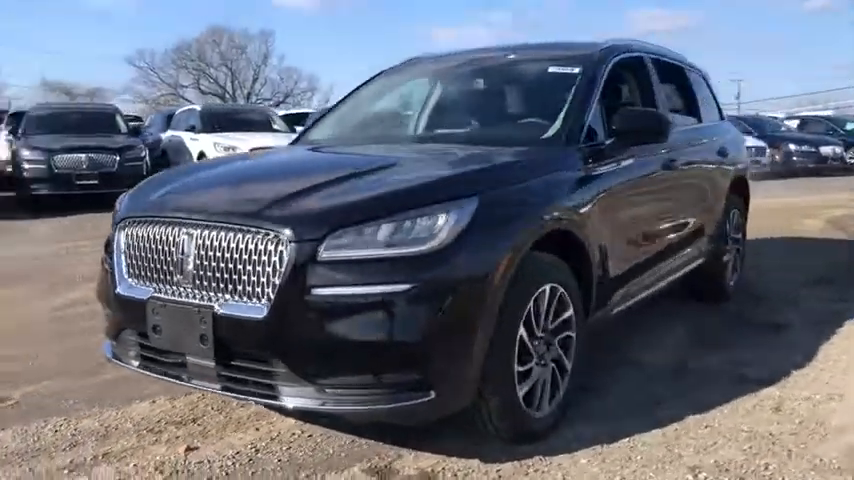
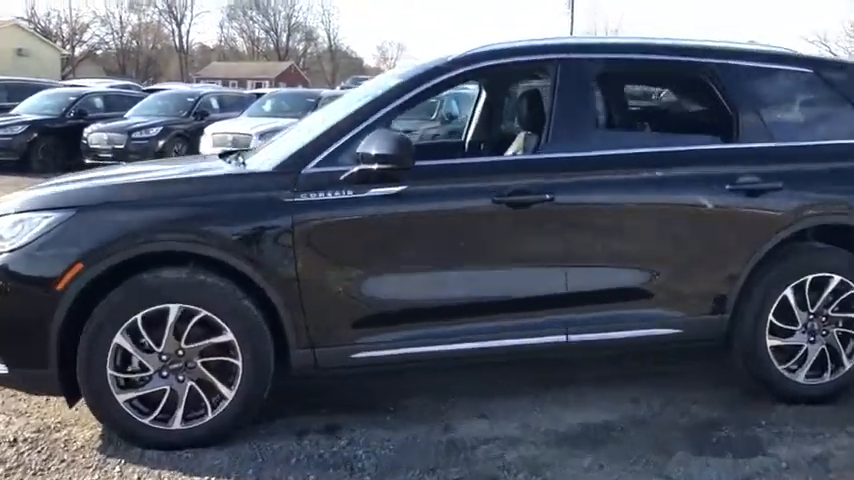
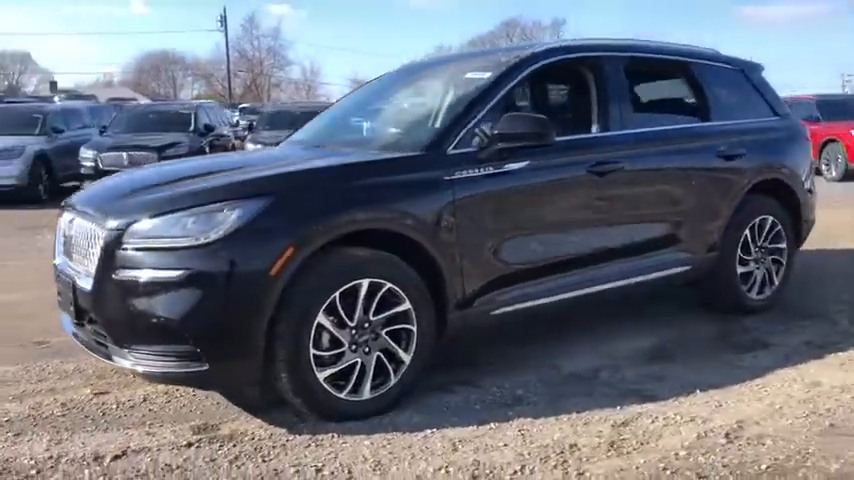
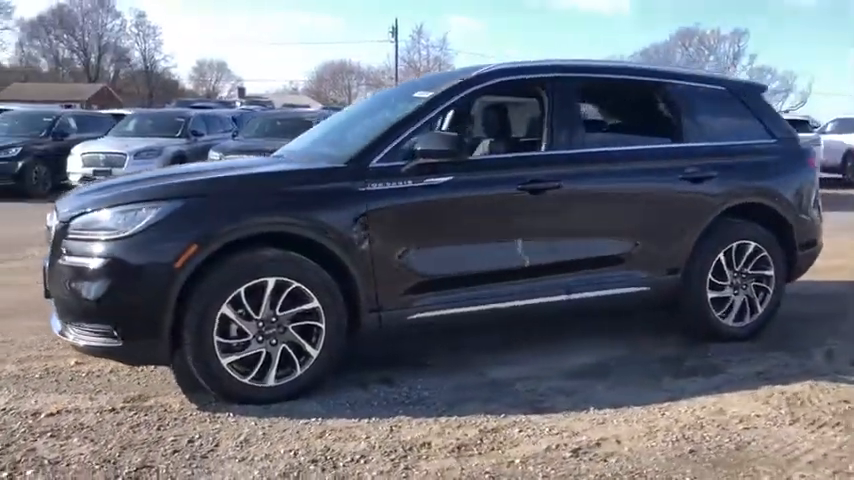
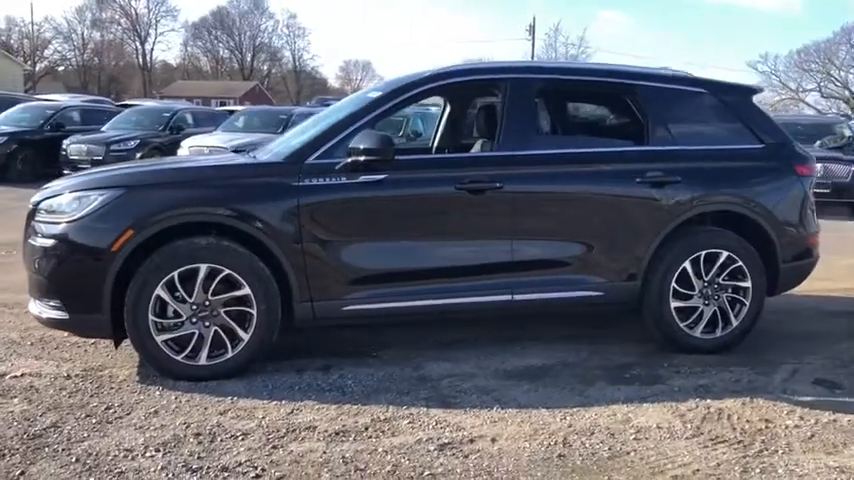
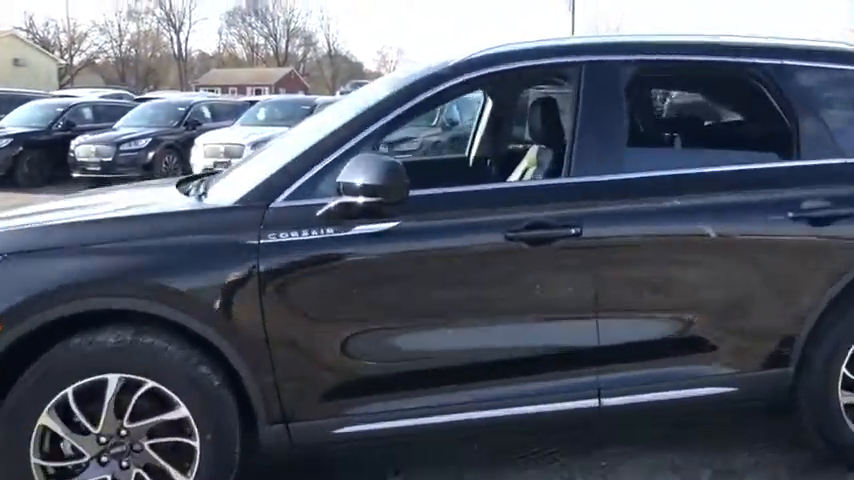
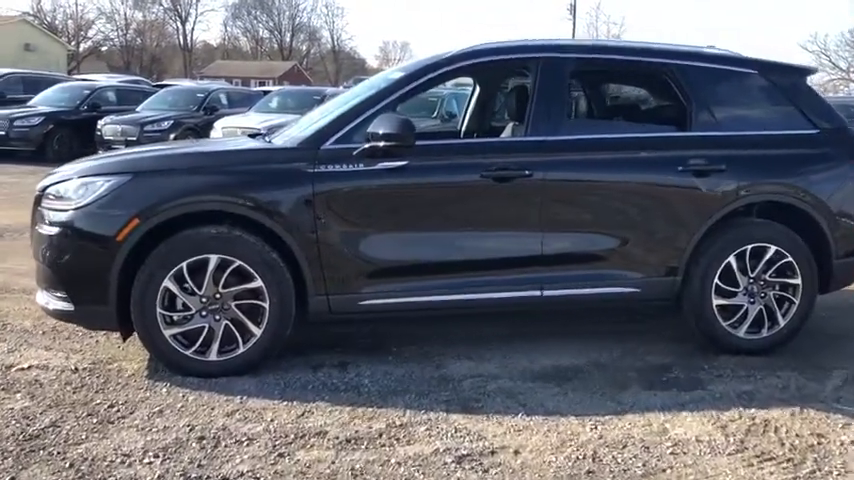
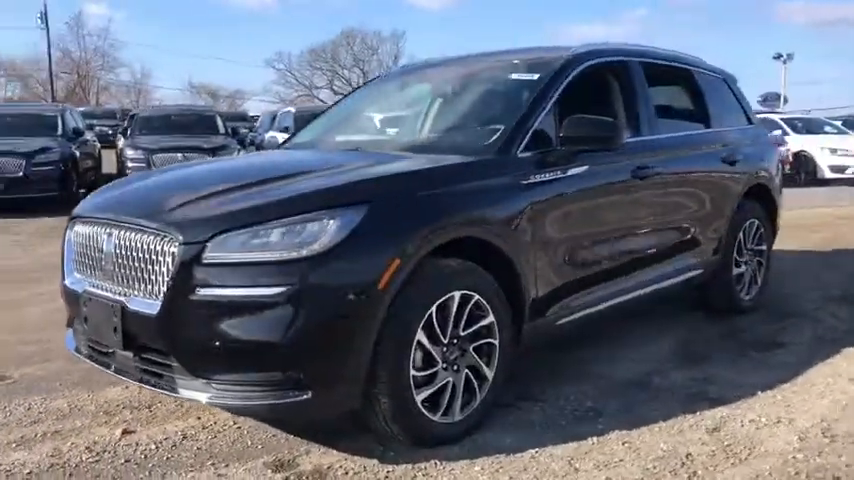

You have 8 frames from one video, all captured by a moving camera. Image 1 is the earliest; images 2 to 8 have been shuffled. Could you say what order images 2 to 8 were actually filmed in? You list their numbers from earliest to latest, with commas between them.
8, 3, 4, 5, 7, 2, 6
